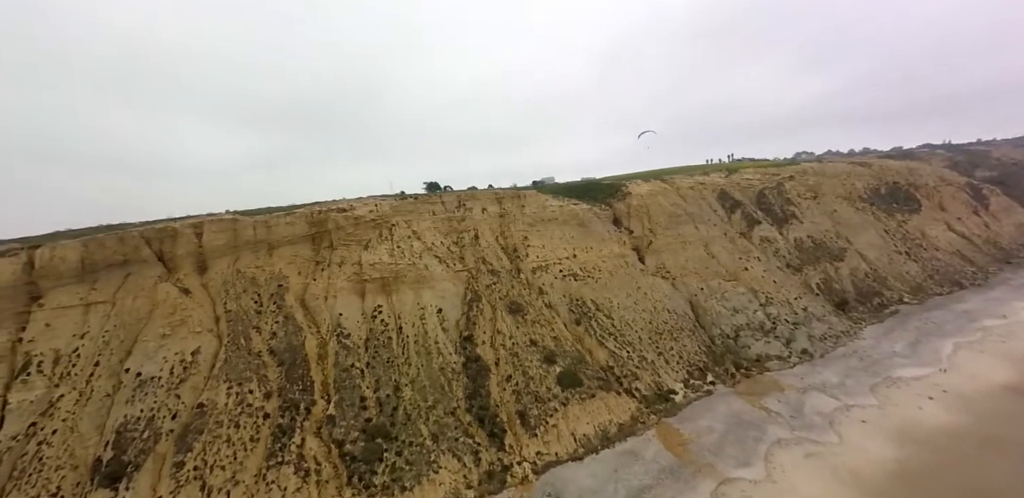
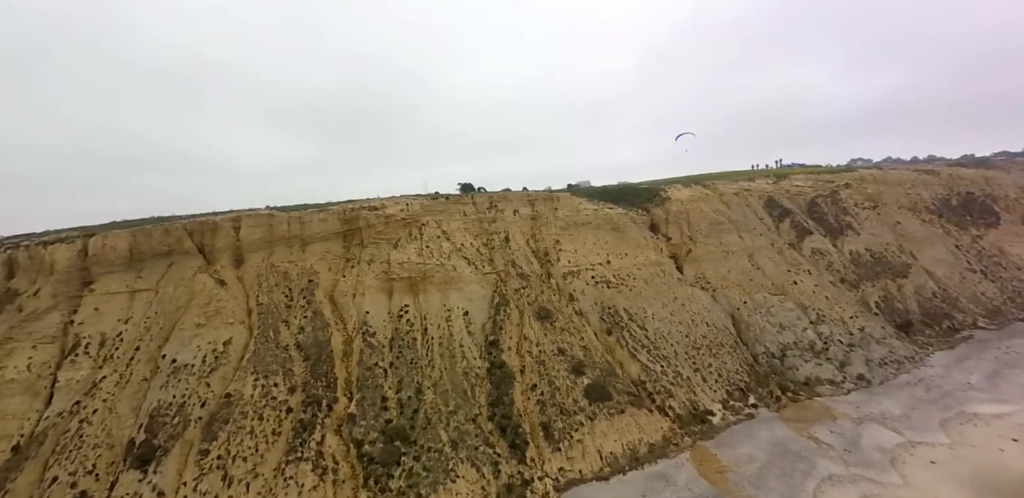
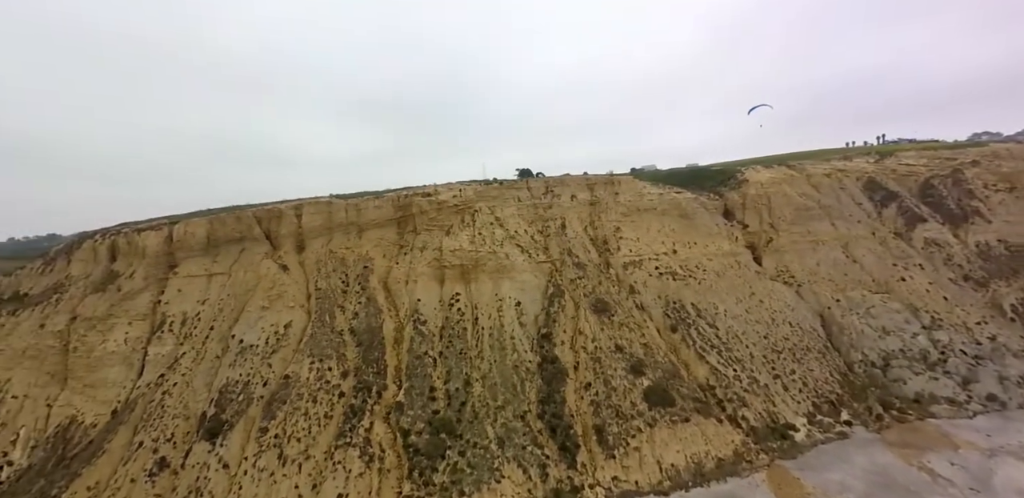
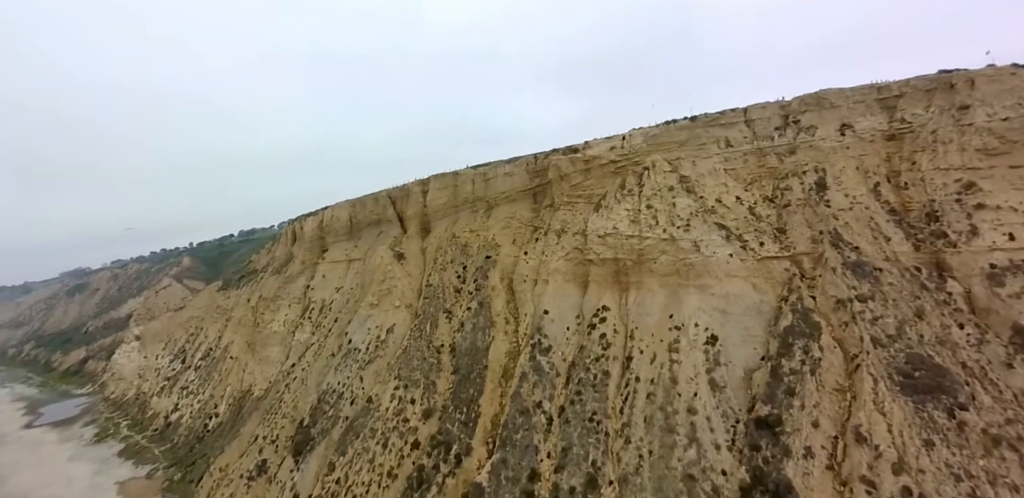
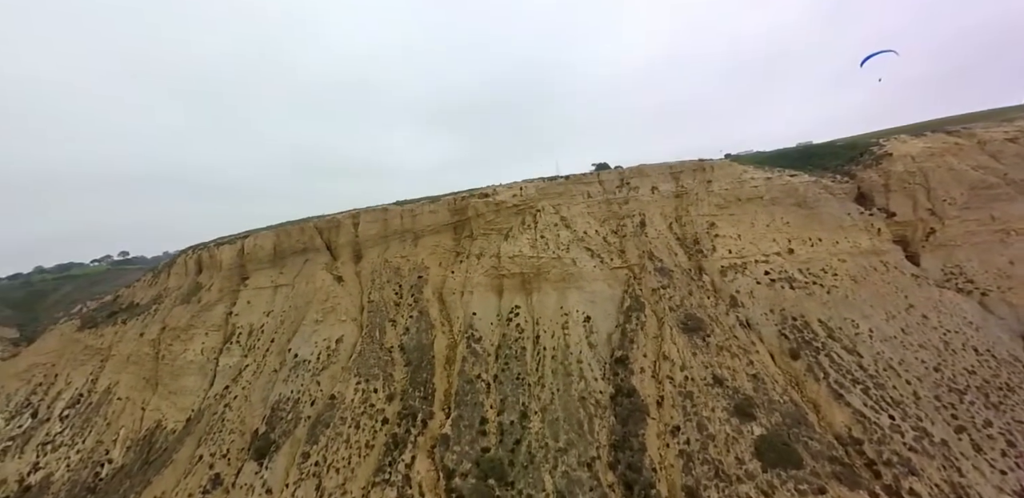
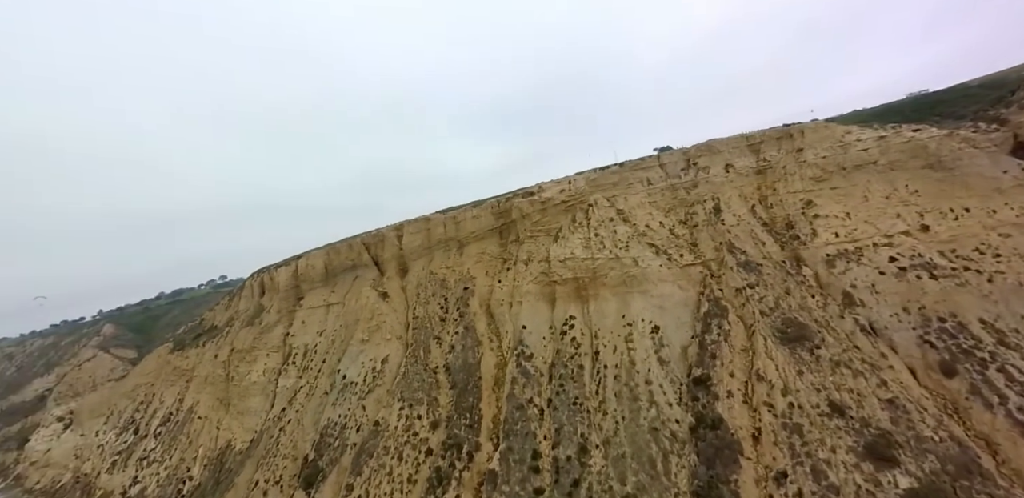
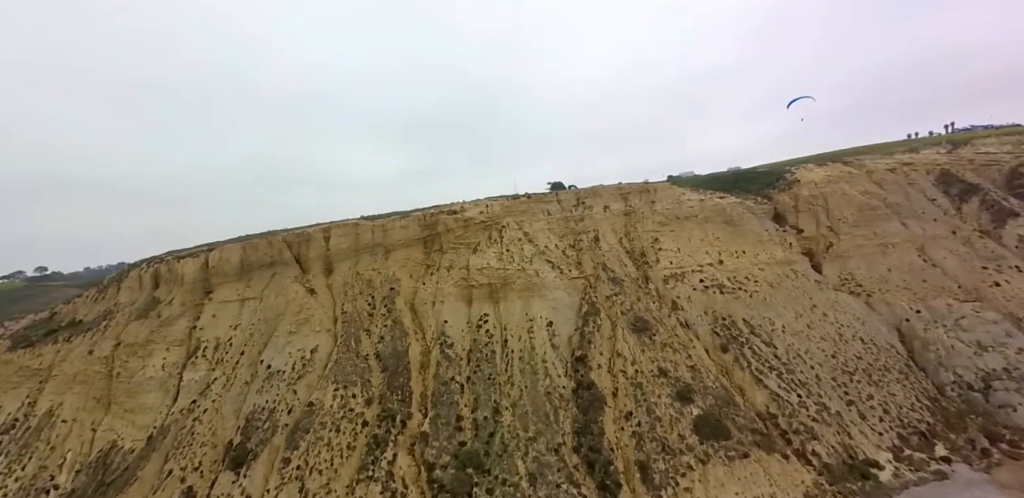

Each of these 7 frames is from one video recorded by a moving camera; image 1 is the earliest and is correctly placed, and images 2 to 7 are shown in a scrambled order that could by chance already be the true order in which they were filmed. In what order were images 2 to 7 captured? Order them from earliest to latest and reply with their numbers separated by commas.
2, 3, 7, 5, 6, 4
